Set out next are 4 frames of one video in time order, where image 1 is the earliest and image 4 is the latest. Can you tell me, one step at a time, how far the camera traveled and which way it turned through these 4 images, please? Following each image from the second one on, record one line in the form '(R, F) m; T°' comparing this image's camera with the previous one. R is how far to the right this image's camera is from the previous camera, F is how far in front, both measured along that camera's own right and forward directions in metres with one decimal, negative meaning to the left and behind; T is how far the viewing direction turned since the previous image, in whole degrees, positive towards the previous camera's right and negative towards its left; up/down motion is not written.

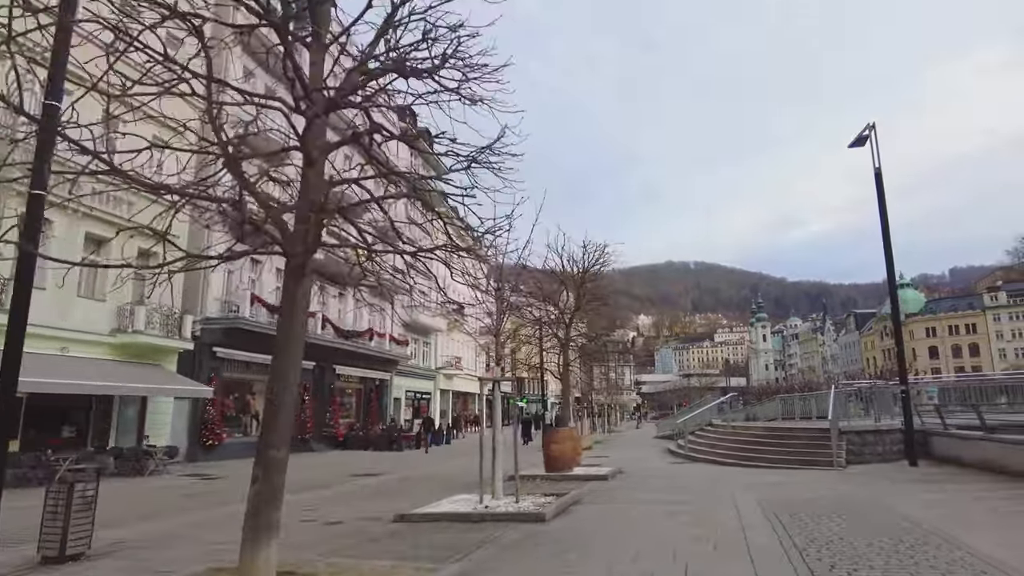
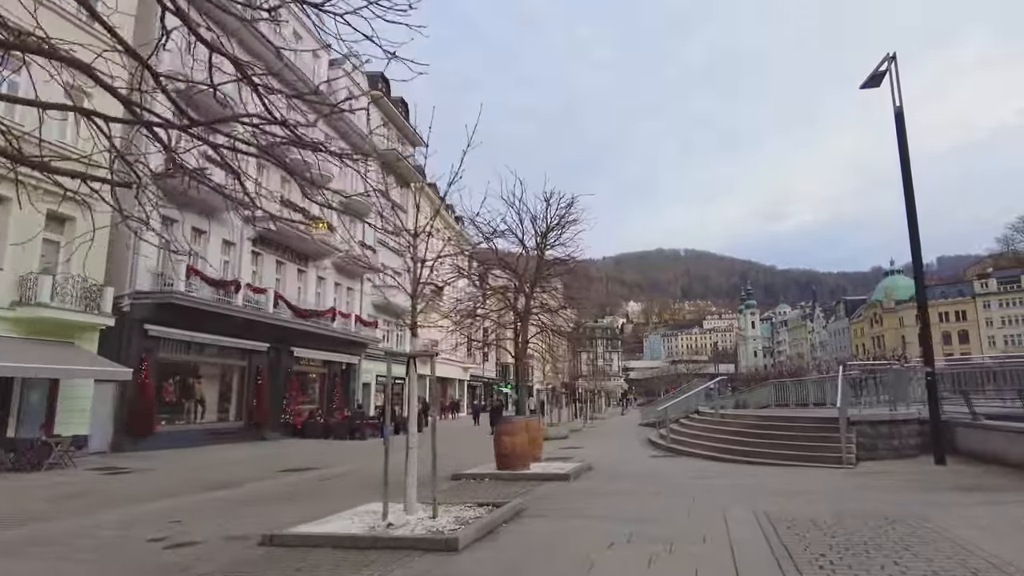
(+0.7, +2.2) m; +1°
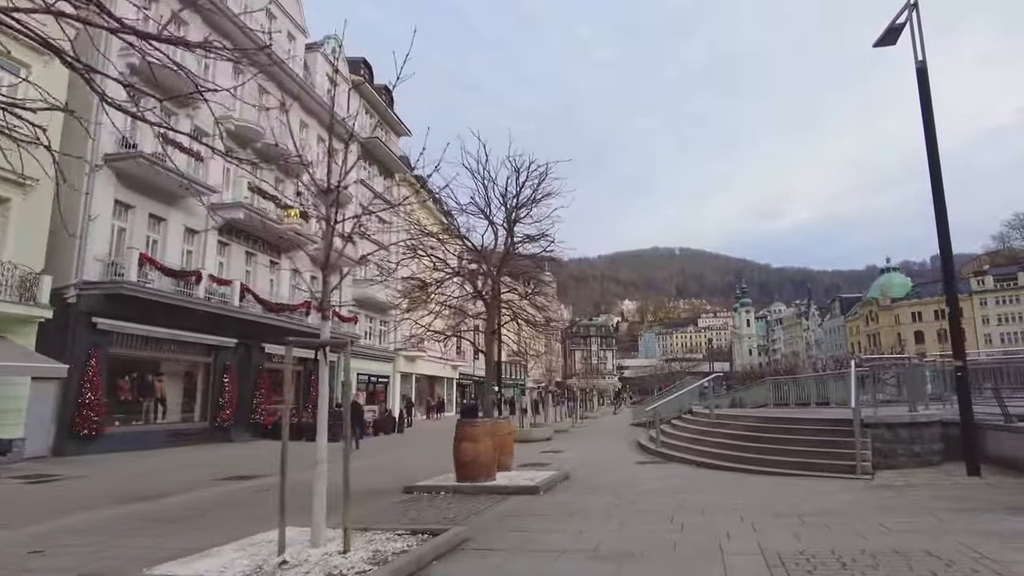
(+0.5, +1.4) m; 0°
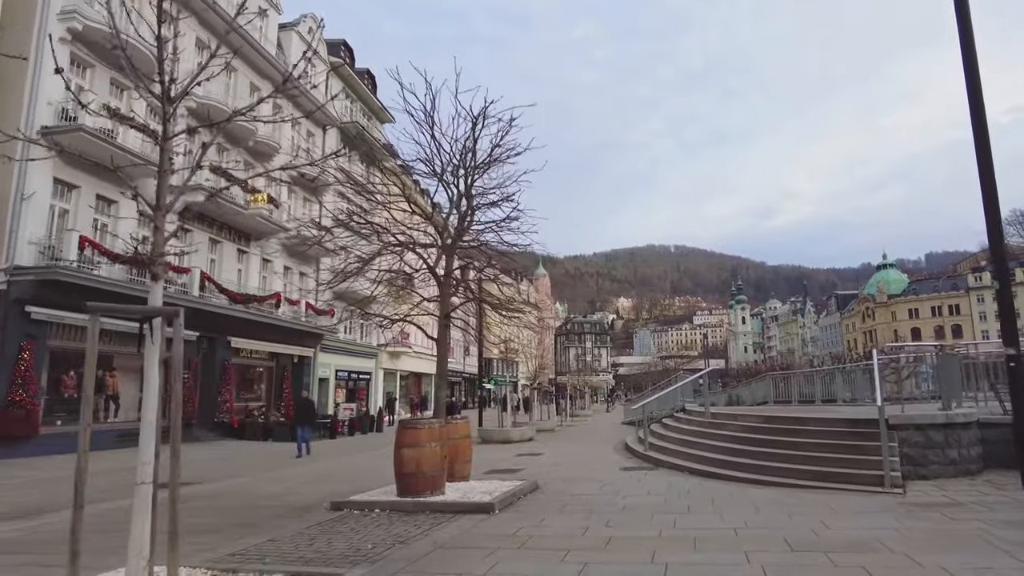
(+0.5, +1.6) m; 0°
